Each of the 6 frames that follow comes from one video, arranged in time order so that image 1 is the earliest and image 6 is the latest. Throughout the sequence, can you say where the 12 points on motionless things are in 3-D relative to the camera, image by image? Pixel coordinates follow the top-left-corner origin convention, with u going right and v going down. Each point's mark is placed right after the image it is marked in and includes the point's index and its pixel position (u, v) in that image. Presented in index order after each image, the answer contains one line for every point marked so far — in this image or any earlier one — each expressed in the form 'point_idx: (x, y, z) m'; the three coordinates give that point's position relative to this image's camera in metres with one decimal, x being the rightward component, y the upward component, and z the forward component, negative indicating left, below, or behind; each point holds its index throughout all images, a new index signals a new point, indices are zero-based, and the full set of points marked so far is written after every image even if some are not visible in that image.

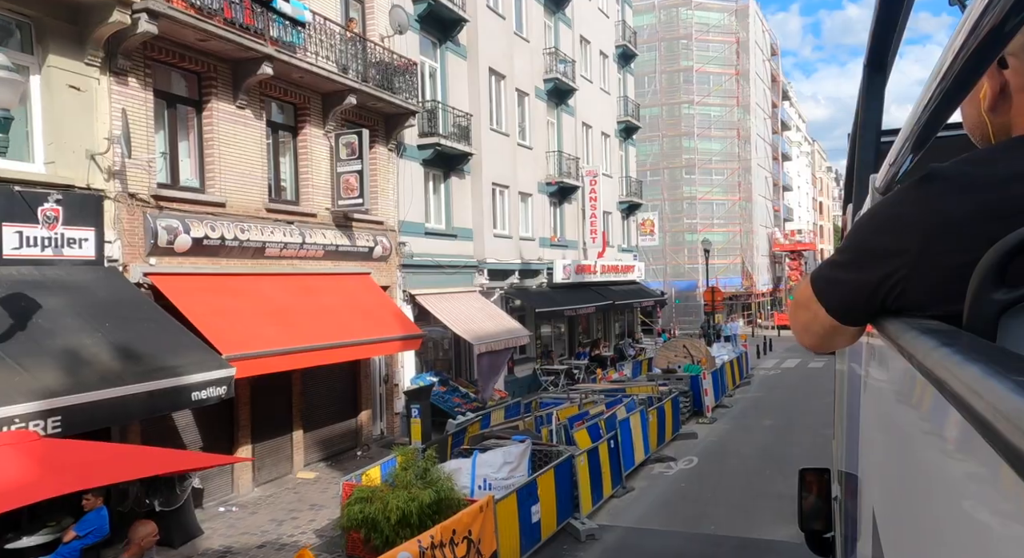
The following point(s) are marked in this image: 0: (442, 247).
0: (-1.7, +0.8, +18.4) m
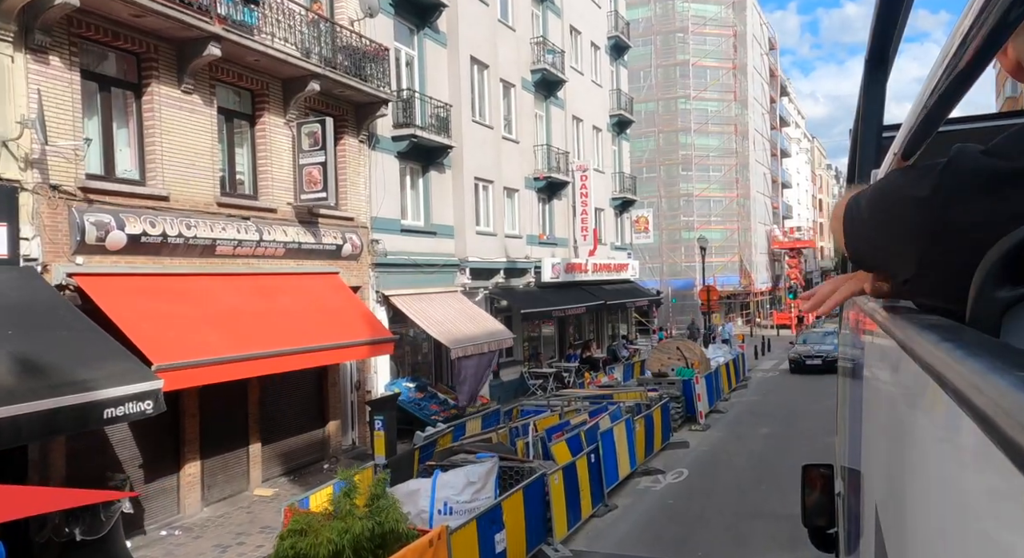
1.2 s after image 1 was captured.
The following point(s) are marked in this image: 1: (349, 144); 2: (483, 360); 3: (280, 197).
0: (-2.1, +0.8, +17.5) m
1: (-3.2, +2.7, +14.9) m
2: (-0.7, -1.9, +16.9) m
3: (-4.0, +1.4, +12.9) m
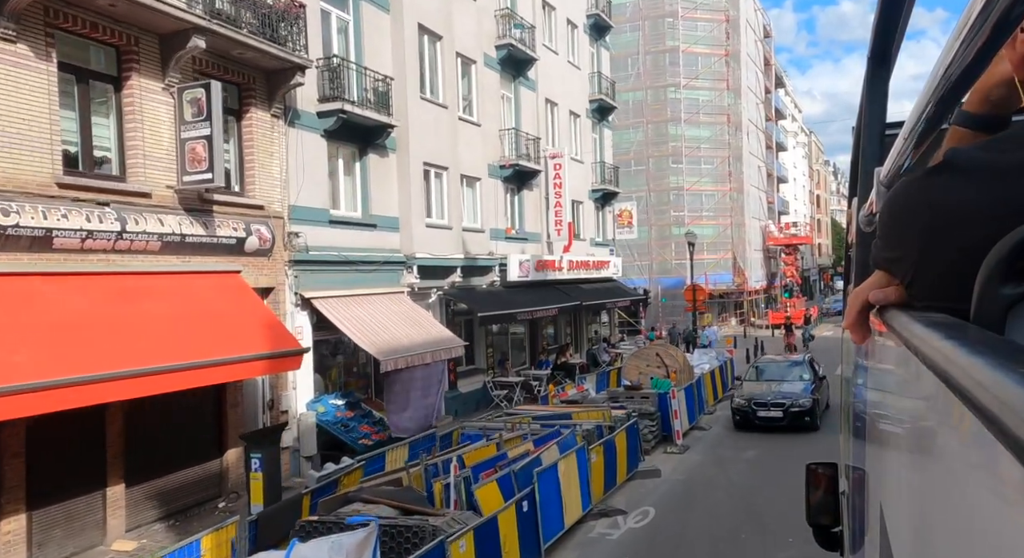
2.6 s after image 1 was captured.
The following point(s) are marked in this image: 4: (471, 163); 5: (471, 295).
0: (-3.2, +0.8, +15.1) m
1: (-4.3, +2.7, +12.6) m
2: (-1.7, -1.8, +14.6) m
3: (-5.0, +1.4, +10.5) m
4: (-1.1, +3.0, +19.8) m
5: (-1.0, -0.4, +19.2) m
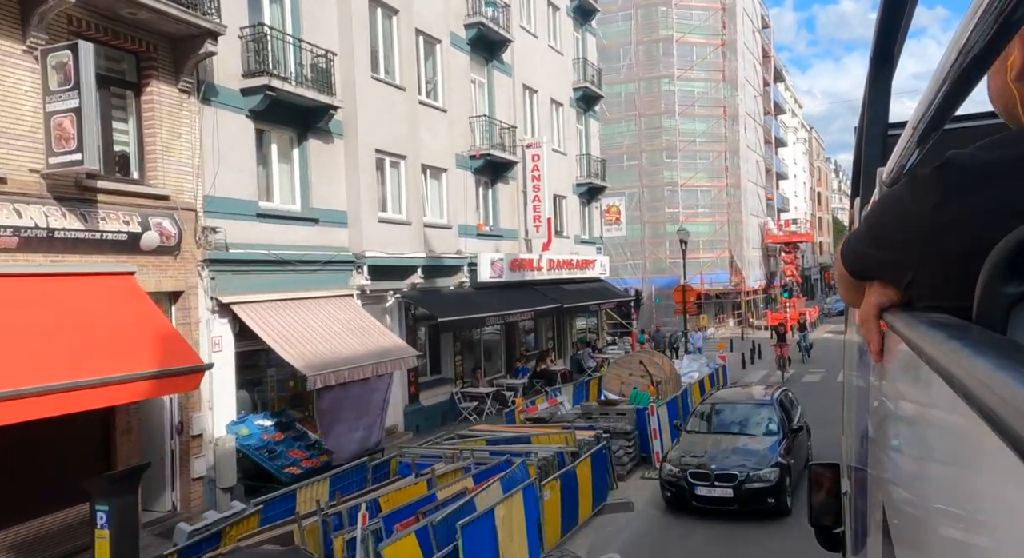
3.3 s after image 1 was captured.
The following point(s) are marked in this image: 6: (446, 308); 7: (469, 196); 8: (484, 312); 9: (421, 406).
0: (-3.9, +0.8, +13.3) m
1: (-5.0, +2.7, +10.8) m
2: (-2.4, -1.9, +12.7) m
3: (-5.7, +1.4, +8.7) m
4: (-1.8, +3.0, +18.0) m
5: (-1.8, -0.4, +17.3) m
6: (-1.5, -0.6, +17.1) m
7: (-1.2, +2.2, +19.6) m
8: (-0.7, -0.7, +18.0) m
9: (-2.1, -2.9, +17.1) m
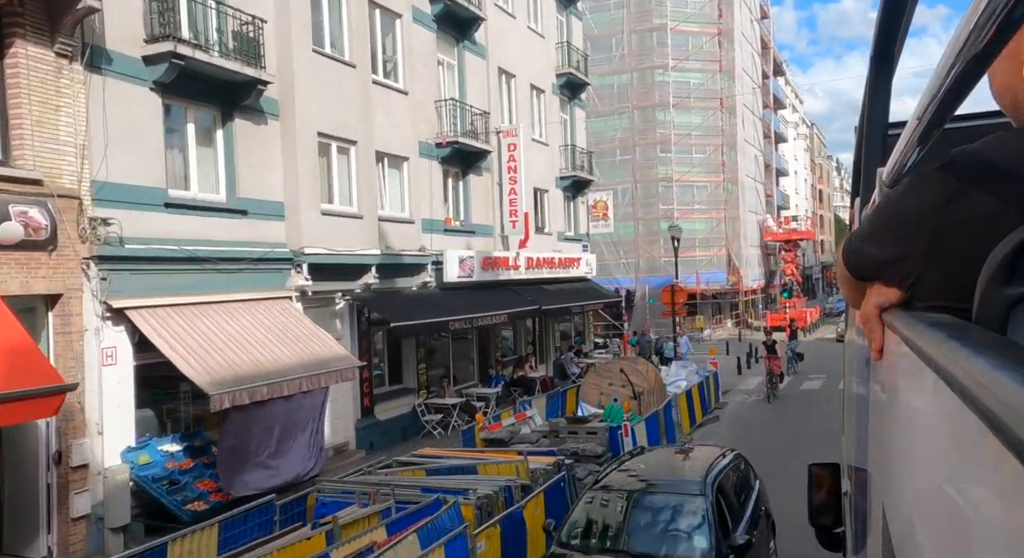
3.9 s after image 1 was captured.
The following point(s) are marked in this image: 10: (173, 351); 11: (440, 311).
0: (-4.6, +0.8, +11.5) m
1: (-5.7, +2.7, +9.0) m
2: (-3.1, -1.9, +11.0) m
3: (-6.4, +1.4, +6.9) m
4: (-2.5, +3.0, +16.2) m
5: (-2.5, -0.4, +15.5) m
6: (-2.2, -0.6, +15.3) m
7: (-1.9, +2.2, +17.8) m
8: (-1.4, -0.7, +16.2) m
9: (-2.8, -2.9, +15.4) m
10: (-4.3, -0.9, +9.7) m
11: (-1.5, -0.7, +16.1) m
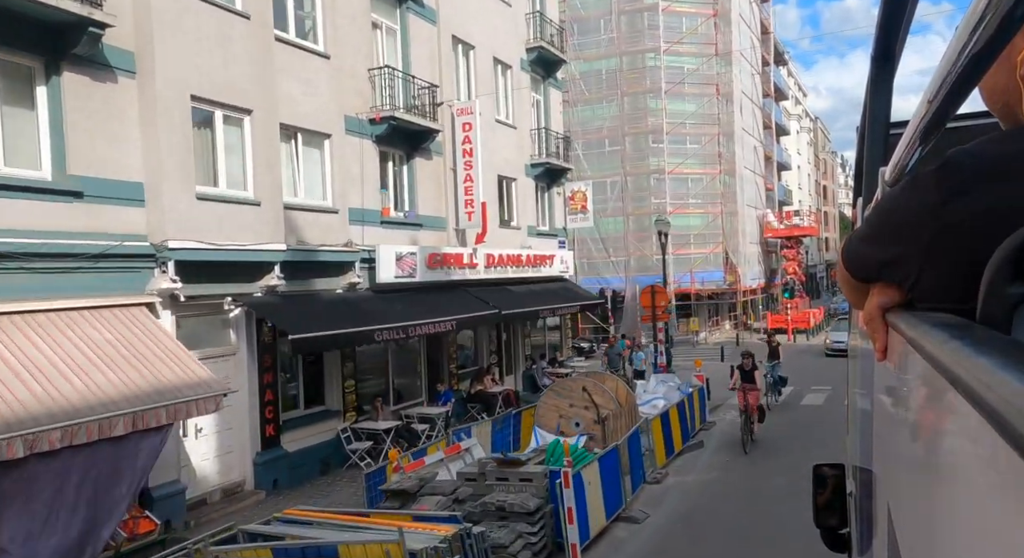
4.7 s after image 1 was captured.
0: (-5.7, +0.7, +8.7) m
1: (-6.8, +2.6, +6.2) m
2: (-4.2, -1.9, +8.2) m
3: (-7.6, +1.3, +4.1) m
4: (-3.6, +3.0, +13.4) m
5: (-3.5, -0.4, +12.7) m
6: (-3.3, -0.6, +12.5) m
7: (-2.9, +2.2, +15.0) m
8: (-2.4, -0.8, +13.4) m
9: (-3.8, -2.9, +12.6) m
10: (-5.4, -0.9, +6.9) m
11: (-2.6, -0.7, +13.3) m
